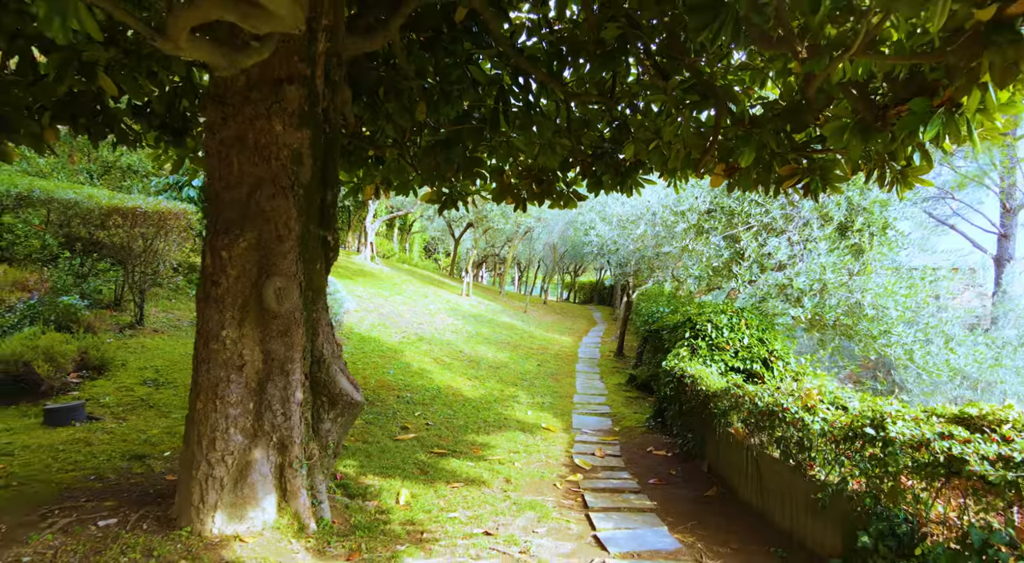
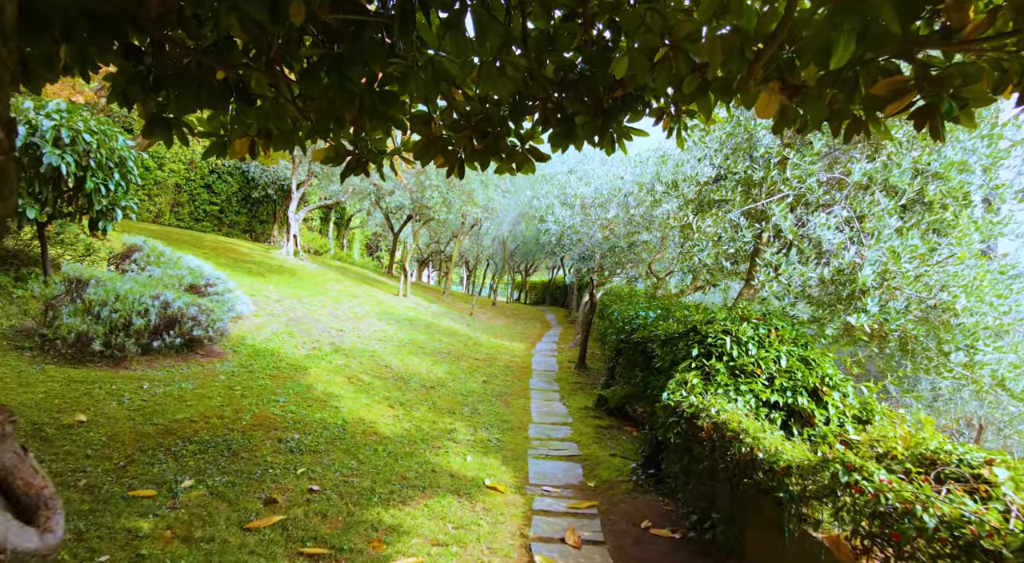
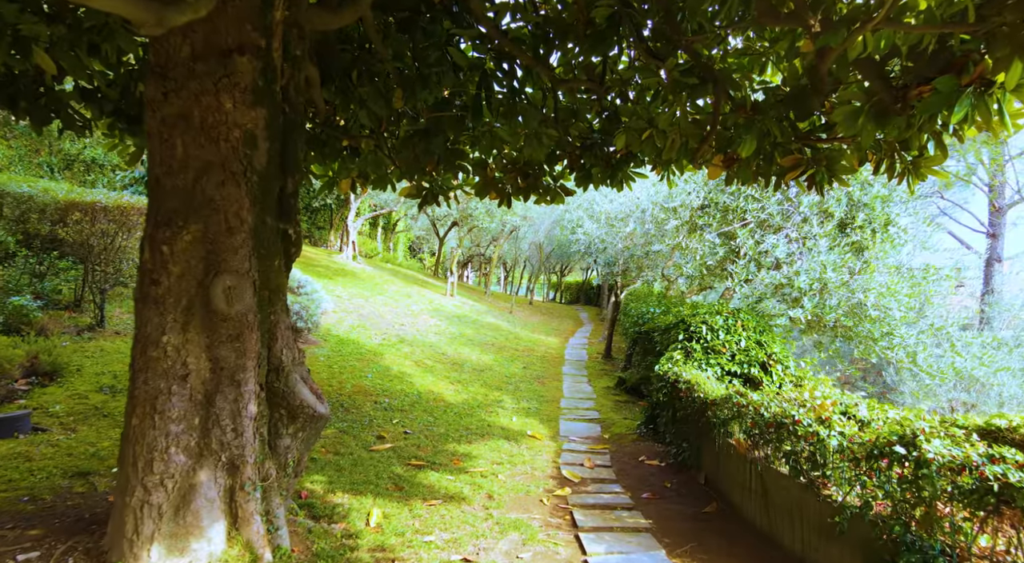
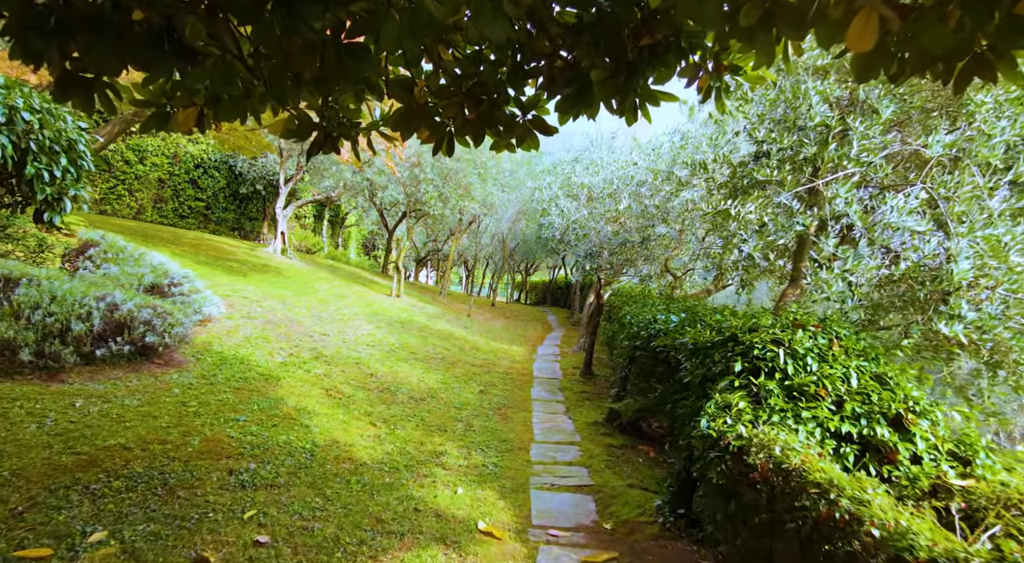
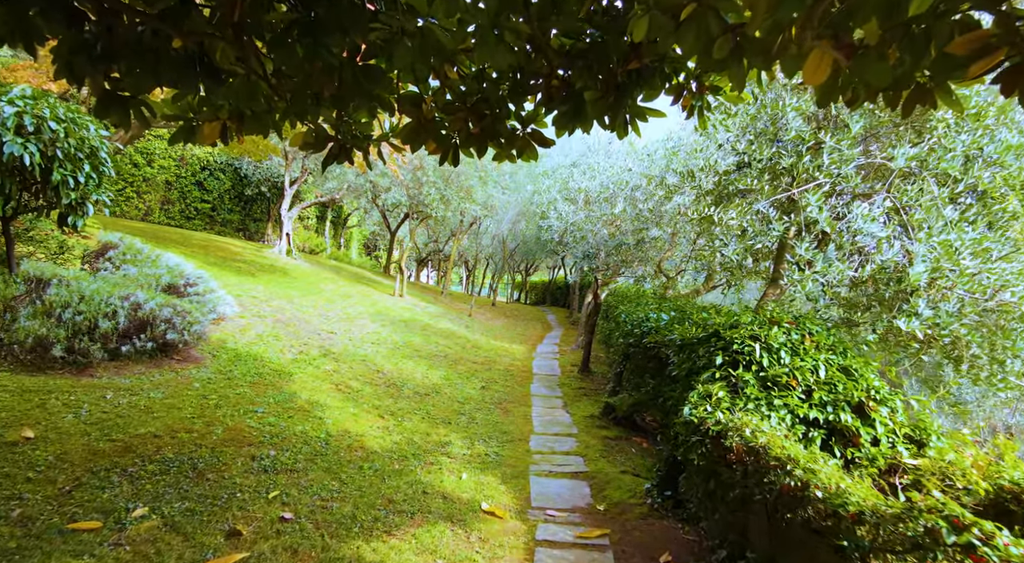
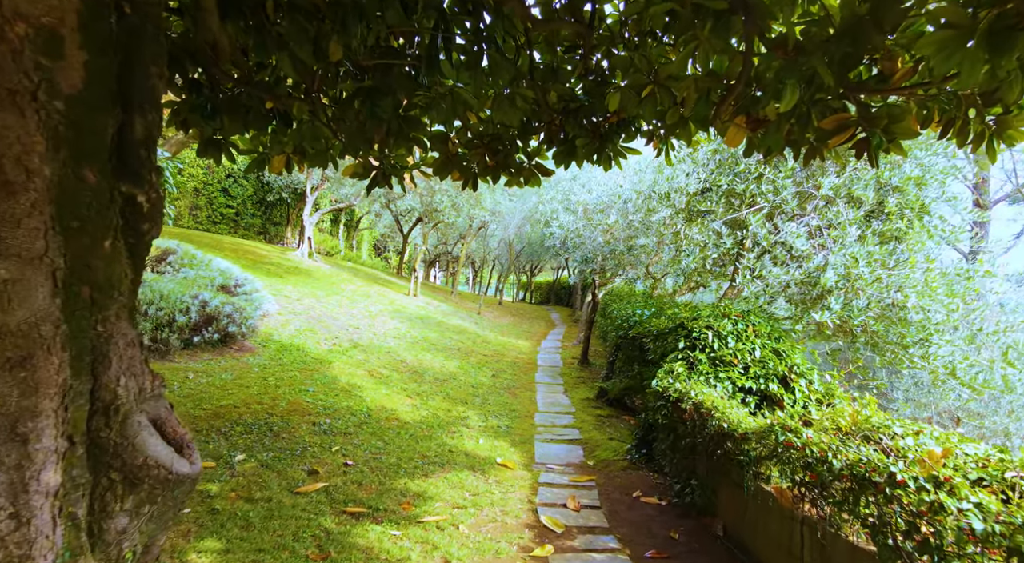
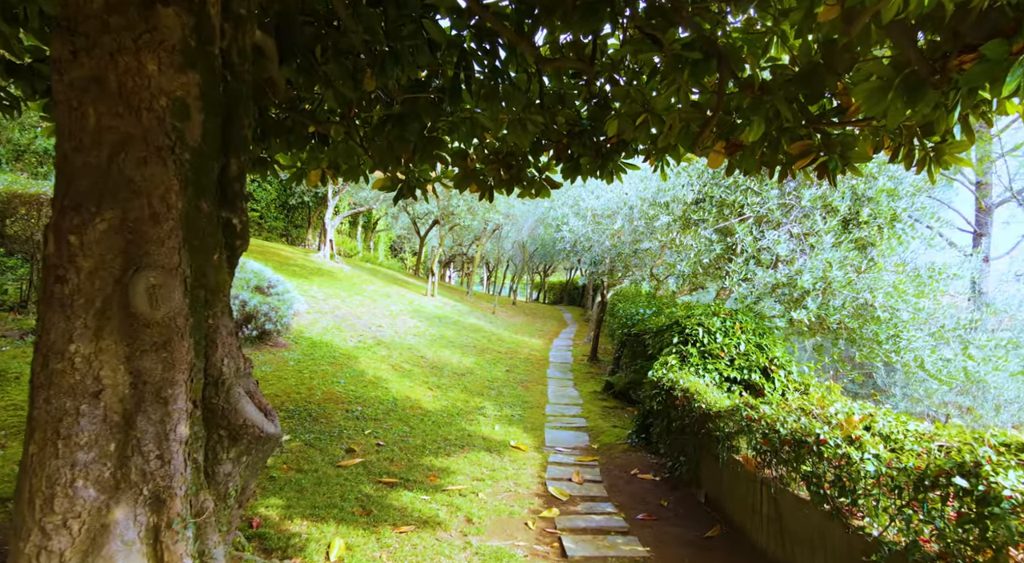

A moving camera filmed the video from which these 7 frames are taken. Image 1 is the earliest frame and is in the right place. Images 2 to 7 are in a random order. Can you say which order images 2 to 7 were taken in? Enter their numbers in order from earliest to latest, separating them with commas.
3, 7, 6, 2, 5, 4
